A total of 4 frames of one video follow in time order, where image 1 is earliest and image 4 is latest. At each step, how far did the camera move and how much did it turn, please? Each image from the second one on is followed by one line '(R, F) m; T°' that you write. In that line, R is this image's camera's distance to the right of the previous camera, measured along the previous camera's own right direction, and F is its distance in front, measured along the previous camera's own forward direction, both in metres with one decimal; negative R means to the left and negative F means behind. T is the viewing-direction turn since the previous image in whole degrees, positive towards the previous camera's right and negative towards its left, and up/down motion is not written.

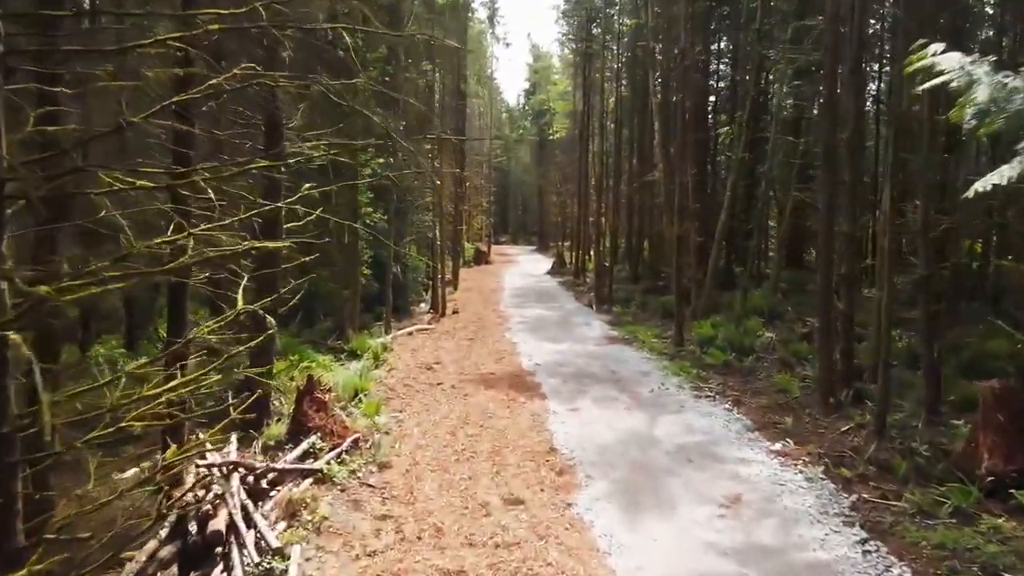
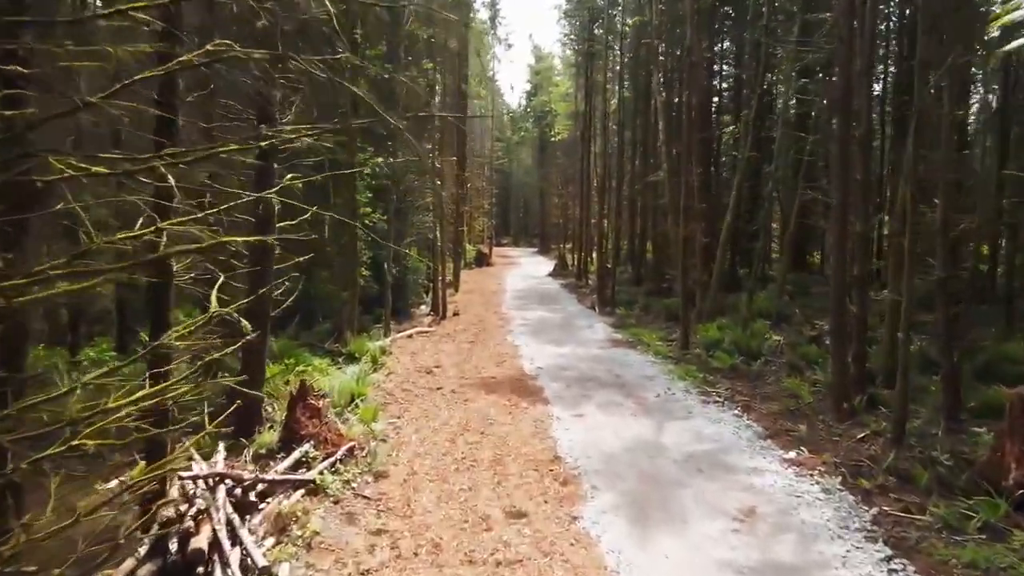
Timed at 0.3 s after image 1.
(0.0, +0.4) m; 0°
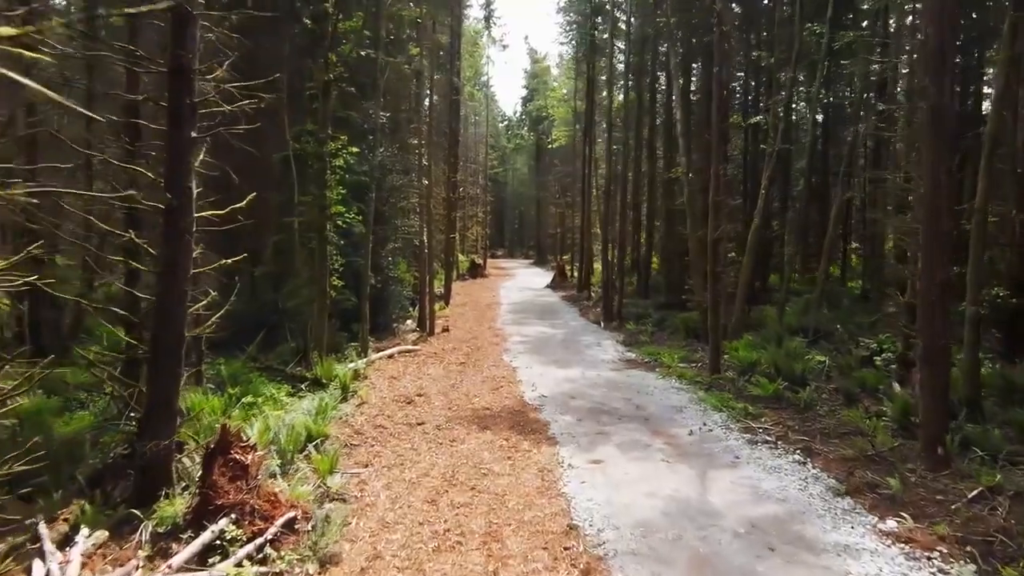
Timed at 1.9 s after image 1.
(-0.1, +2.1) m; 0°
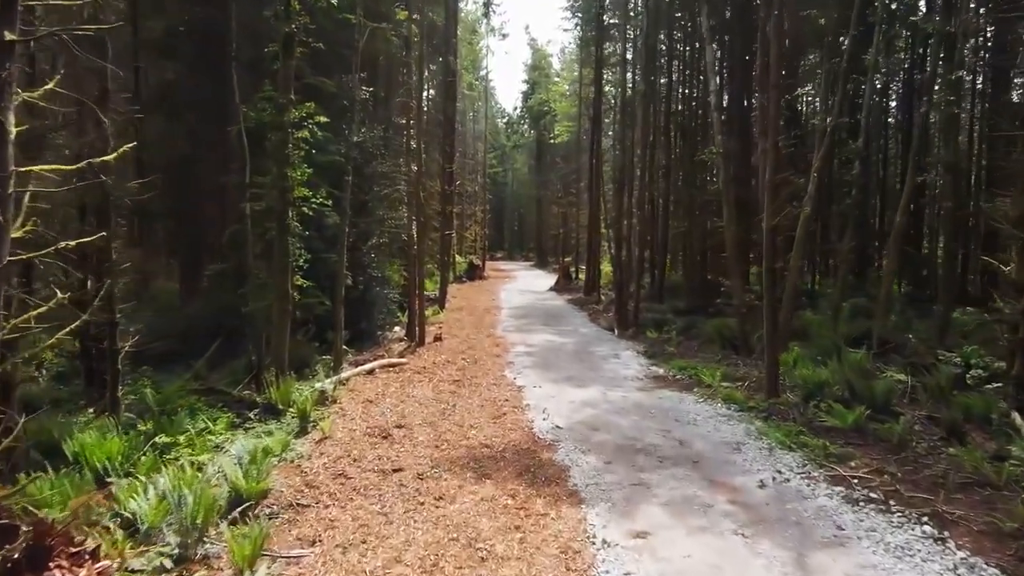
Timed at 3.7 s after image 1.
(-0.1, +2.3) m; 0°
